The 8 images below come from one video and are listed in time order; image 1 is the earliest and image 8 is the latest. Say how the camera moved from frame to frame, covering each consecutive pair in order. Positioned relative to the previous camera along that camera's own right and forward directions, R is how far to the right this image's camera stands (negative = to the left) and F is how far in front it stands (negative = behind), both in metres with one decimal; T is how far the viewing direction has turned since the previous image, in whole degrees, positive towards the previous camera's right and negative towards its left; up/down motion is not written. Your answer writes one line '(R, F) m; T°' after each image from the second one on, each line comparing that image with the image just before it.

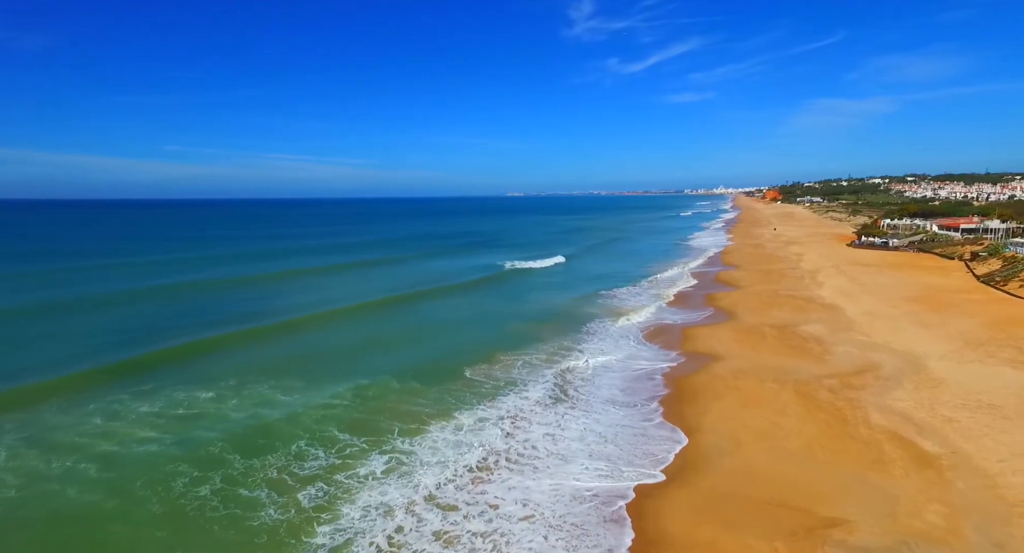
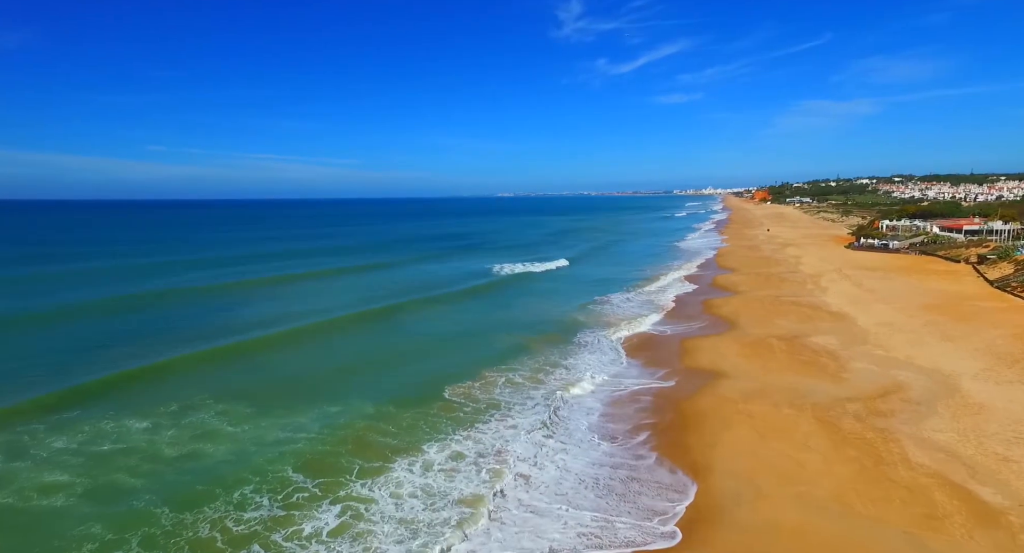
(+0.2, +1.6) m; +1°
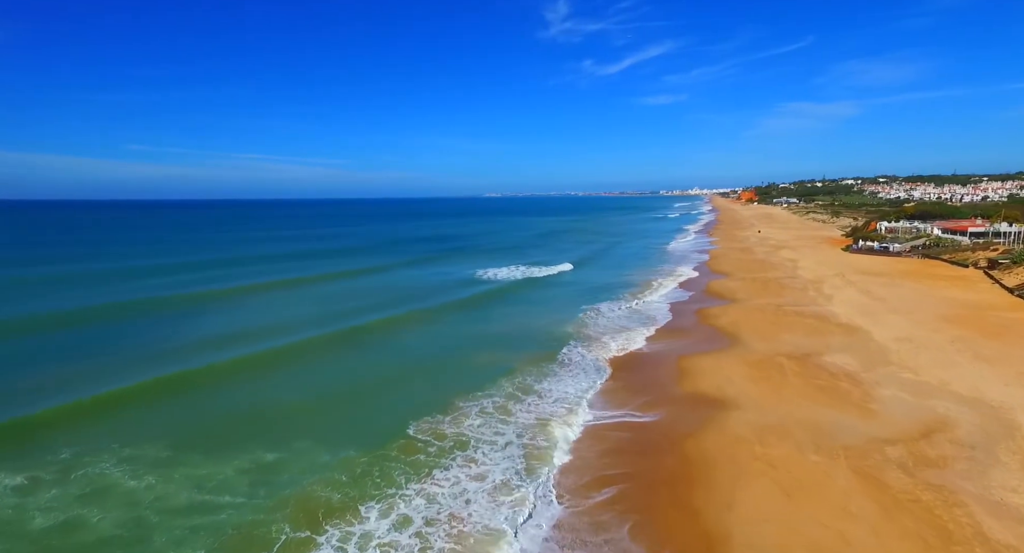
(+0.3, +2.1) m; +1°
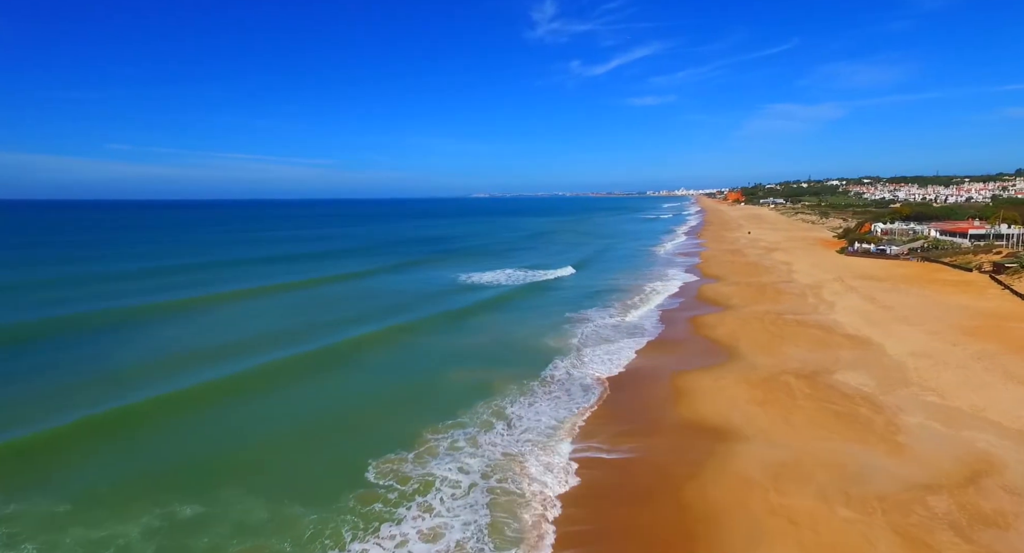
(+0.2, +1.6) m; +1°
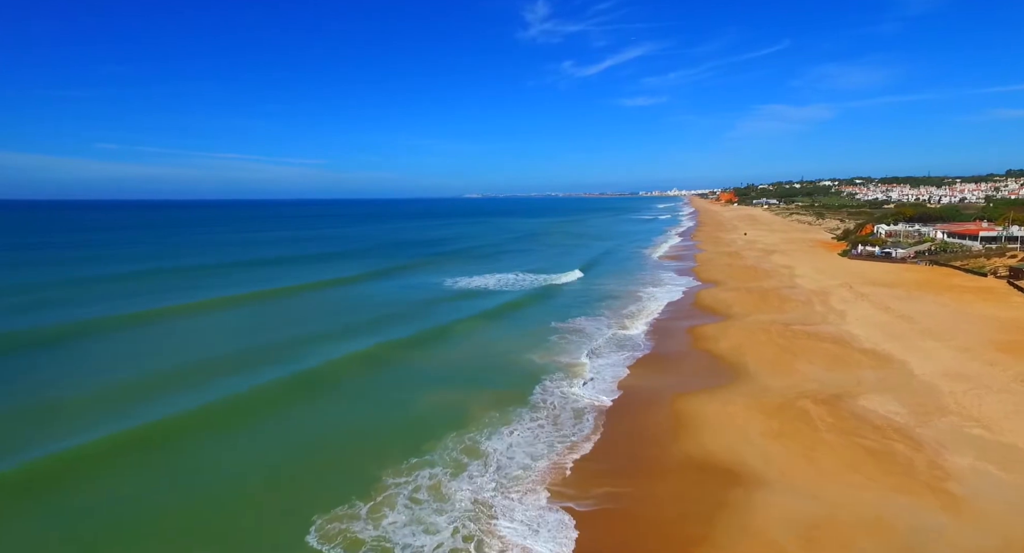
(+0.3, +1.7) m; +1°
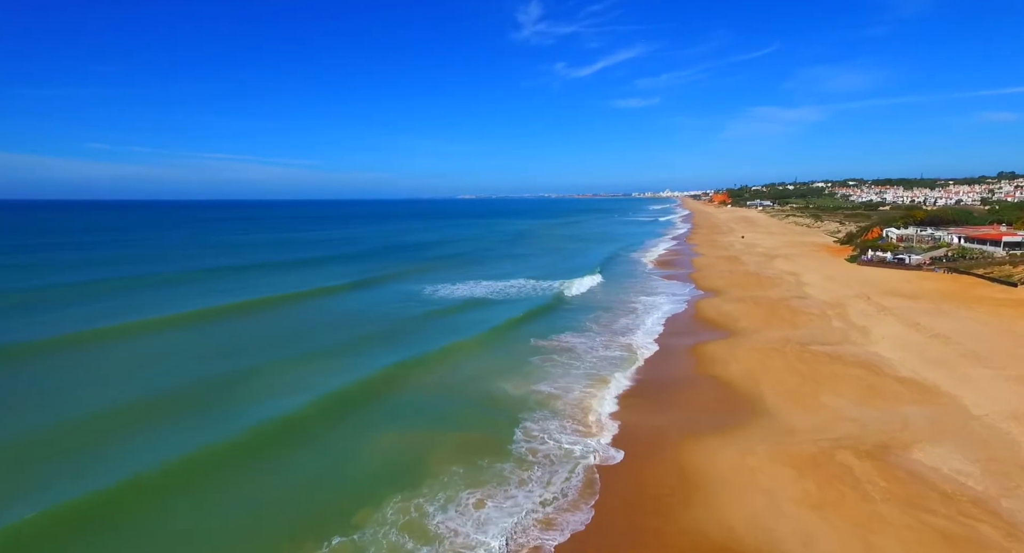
(+0.4, +2.4) m; +1°
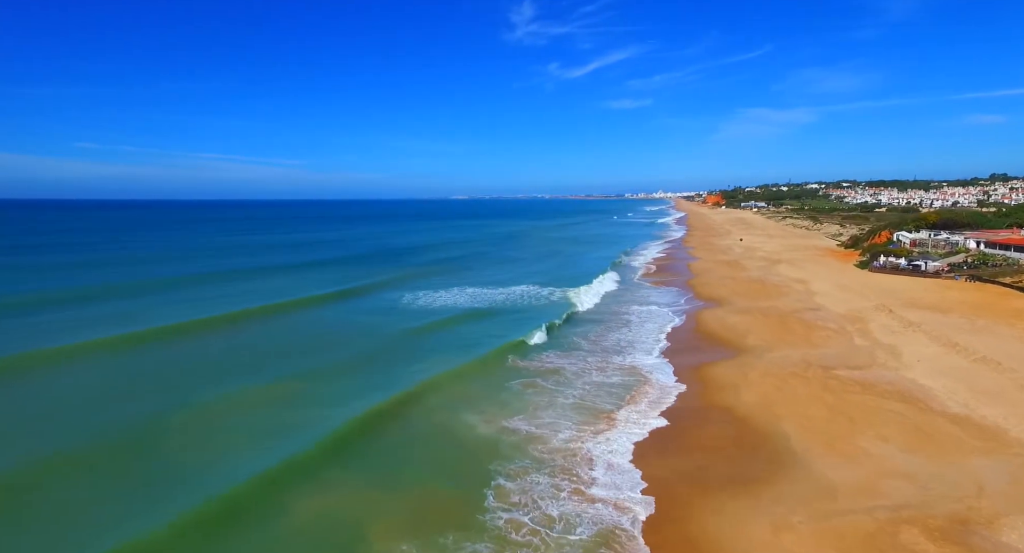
(+0.3, +2.2) m; +1°
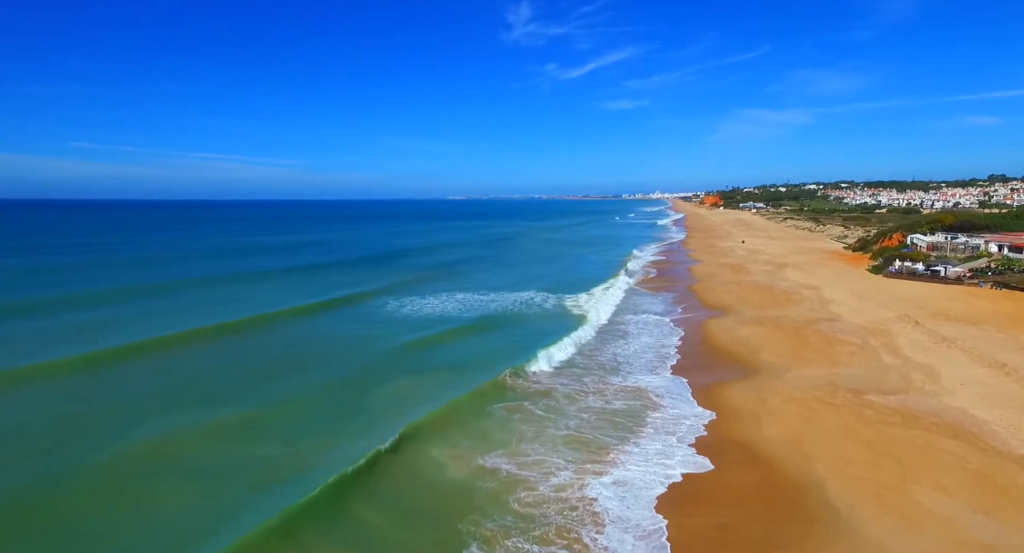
(+0.2, +1.8) m; 0°
